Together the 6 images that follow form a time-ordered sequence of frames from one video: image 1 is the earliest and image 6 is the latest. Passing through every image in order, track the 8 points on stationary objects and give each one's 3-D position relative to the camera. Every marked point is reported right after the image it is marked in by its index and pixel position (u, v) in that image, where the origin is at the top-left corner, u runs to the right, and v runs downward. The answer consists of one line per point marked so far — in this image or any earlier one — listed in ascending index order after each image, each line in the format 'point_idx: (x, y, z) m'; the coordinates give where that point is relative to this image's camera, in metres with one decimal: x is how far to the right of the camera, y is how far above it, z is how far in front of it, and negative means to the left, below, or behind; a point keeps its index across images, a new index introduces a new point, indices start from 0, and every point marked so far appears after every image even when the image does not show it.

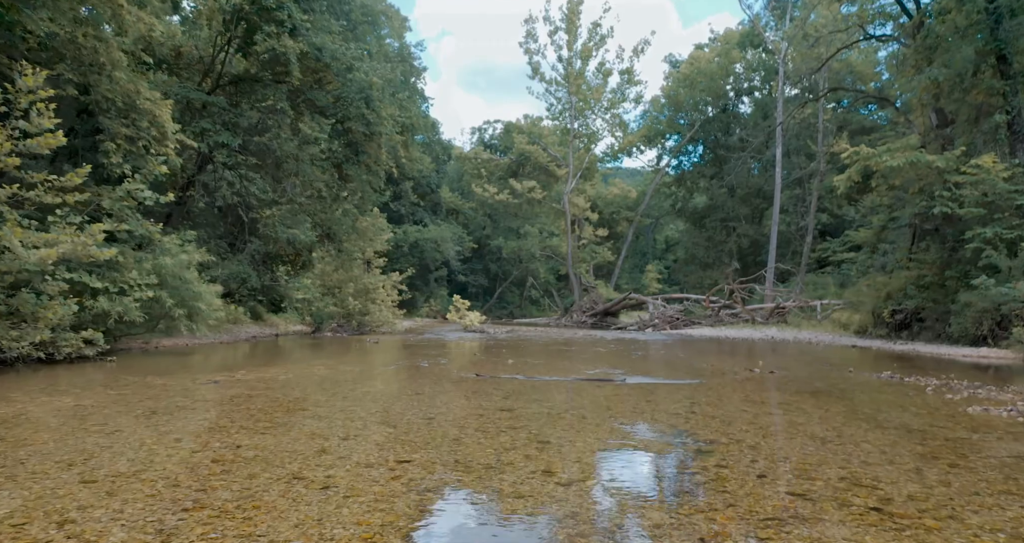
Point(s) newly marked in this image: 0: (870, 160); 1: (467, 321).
0: (+5.8, +1.8, +12.2) m
1: (-1.2, -1.3, +19.8) m
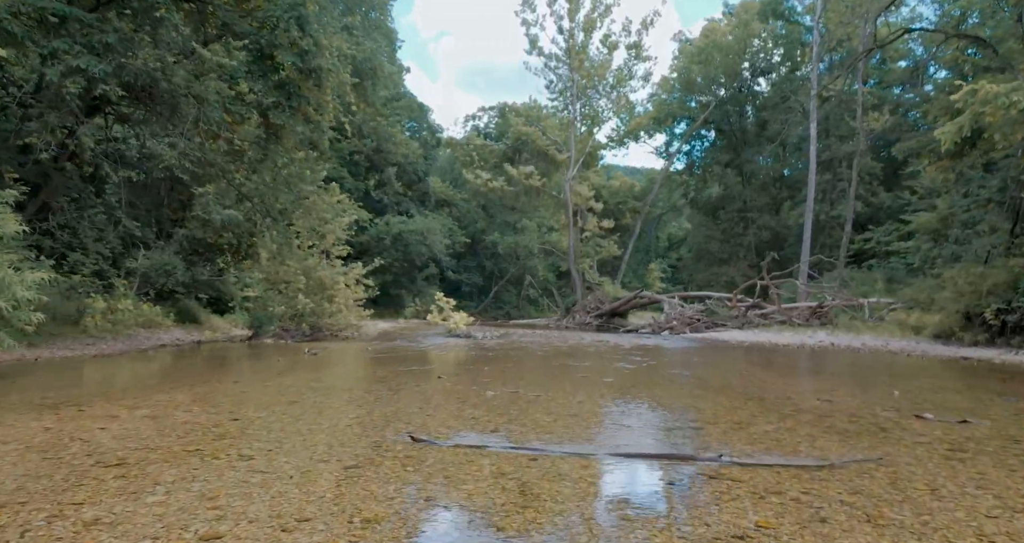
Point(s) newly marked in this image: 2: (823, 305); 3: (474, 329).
0: (+5.7, +2.0, +9.0) m
1: (-1.4, -1.2, +16.5) m
2: (+7.4, -0.8, +18.0) m
3: (-0.9, -1.3, +17.1) m
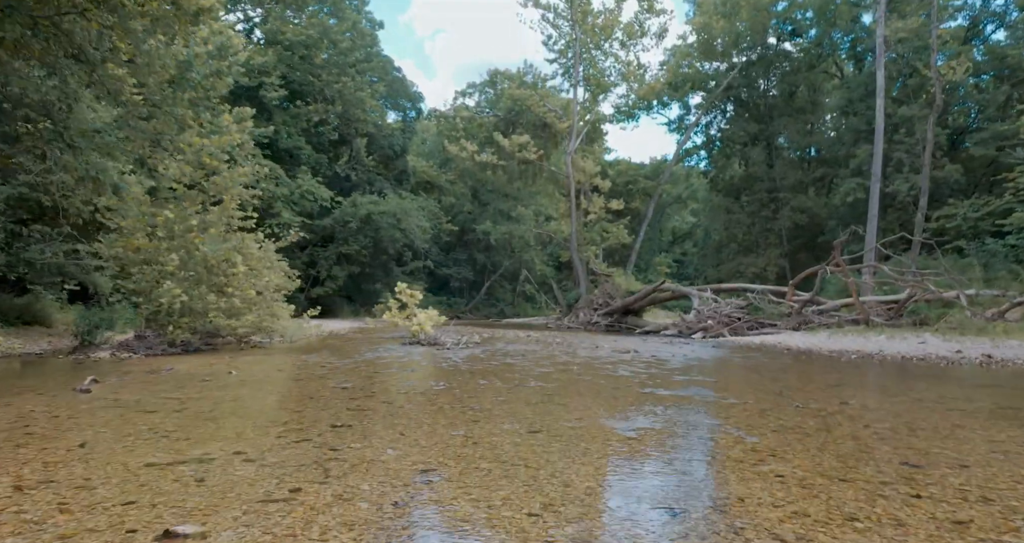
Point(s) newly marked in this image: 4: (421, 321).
0: (+5.5, +2.3, +4.6) m
1: (-1.6, -0.9, +12.2) m
2: (+7.2, -0.5, +13.6) m
3: (-1.1, -1.1, +12.7) m
4: (-1.4, -0.8, +11.7) m
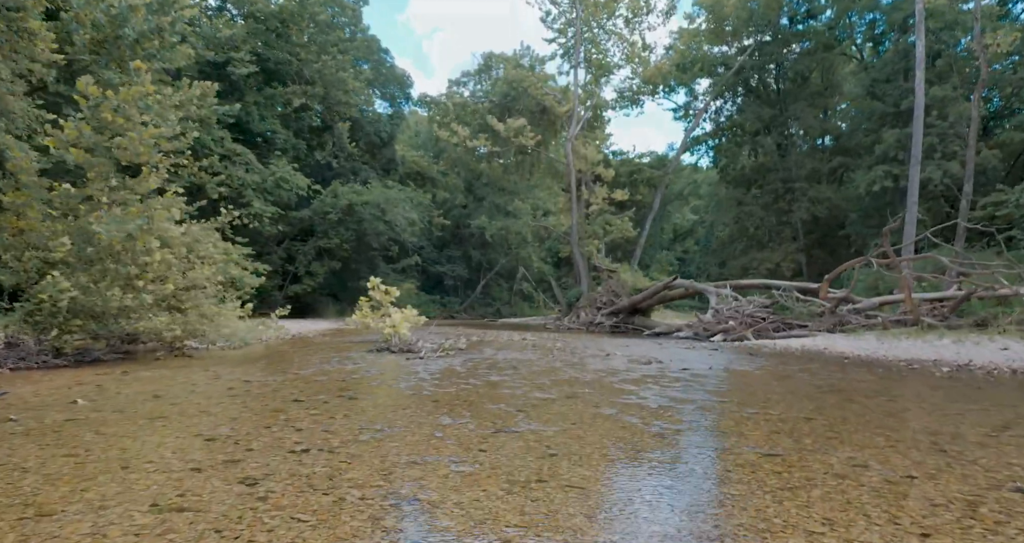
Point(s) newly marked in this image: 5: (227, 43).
0: (+5.4, +2.4, +2.7) m
1: (-1.7, -0.8, +10.3) m
2: (+7.1, -0.4, +11.8) m
3: (-1.2, -0.9, +10.8) m
4: (-1.5, -0.7, +9.8) m
5: (-7.0, +5.6, +18.4) m
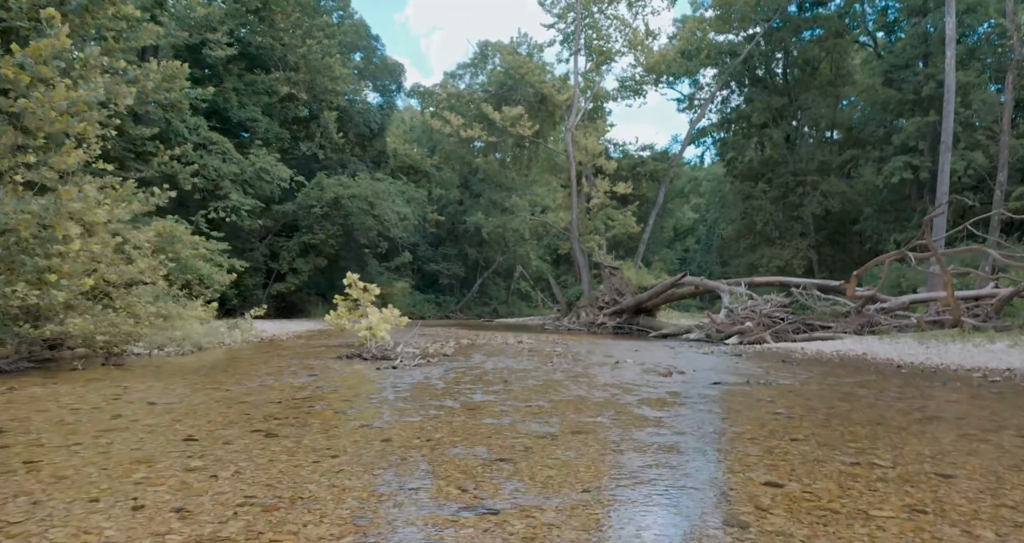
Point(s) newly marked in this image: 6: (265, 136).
0: (+5.3, +2.4, +1.6) m
1: (-1.8, -0.7, +9.1) m
2: (+7.0, -0.3, +10.6) m
3: (-1.3, -0.9, +9.6) m
4: (-1.6, -0.6, +8.6) m
5: (-7.1, +5.7, +17.2) m
6: (-6.4, +3.5, +19.3) m
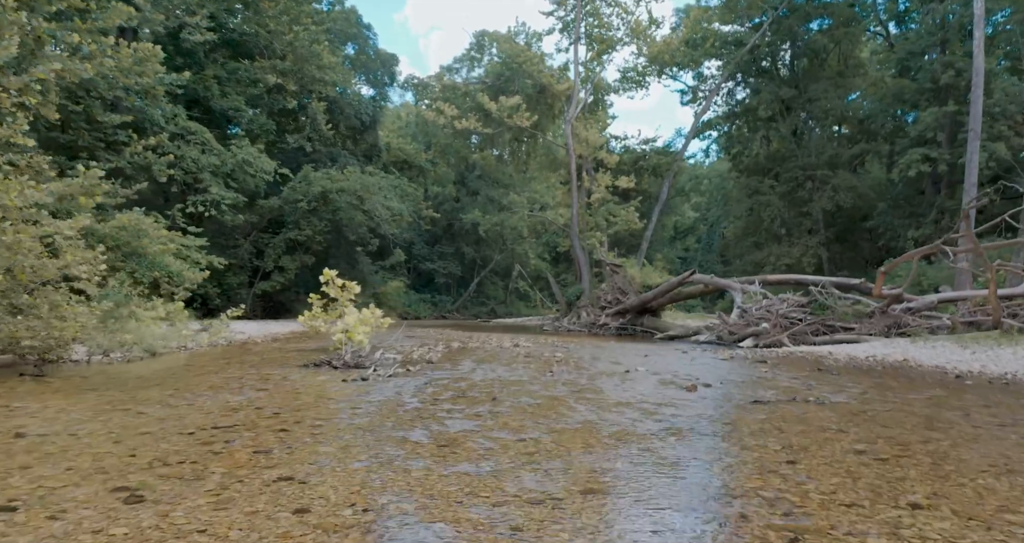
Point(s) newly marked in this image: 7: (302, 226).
0: (+5.3, +2.5, +0.6) m
1: (-1.8, -0.7, +8.1) m
2: (+7.0, -0.3, +9.6) m
3: (-1.4, -0.8, +8.7) m
4: (-1.7, -0.6, +7.6) m
5: (-7.2, +5.7, +16.2) m
6: (-6.4, +3.5, +18.3) m
7: (-5.3, +1.1, +18.9) m
